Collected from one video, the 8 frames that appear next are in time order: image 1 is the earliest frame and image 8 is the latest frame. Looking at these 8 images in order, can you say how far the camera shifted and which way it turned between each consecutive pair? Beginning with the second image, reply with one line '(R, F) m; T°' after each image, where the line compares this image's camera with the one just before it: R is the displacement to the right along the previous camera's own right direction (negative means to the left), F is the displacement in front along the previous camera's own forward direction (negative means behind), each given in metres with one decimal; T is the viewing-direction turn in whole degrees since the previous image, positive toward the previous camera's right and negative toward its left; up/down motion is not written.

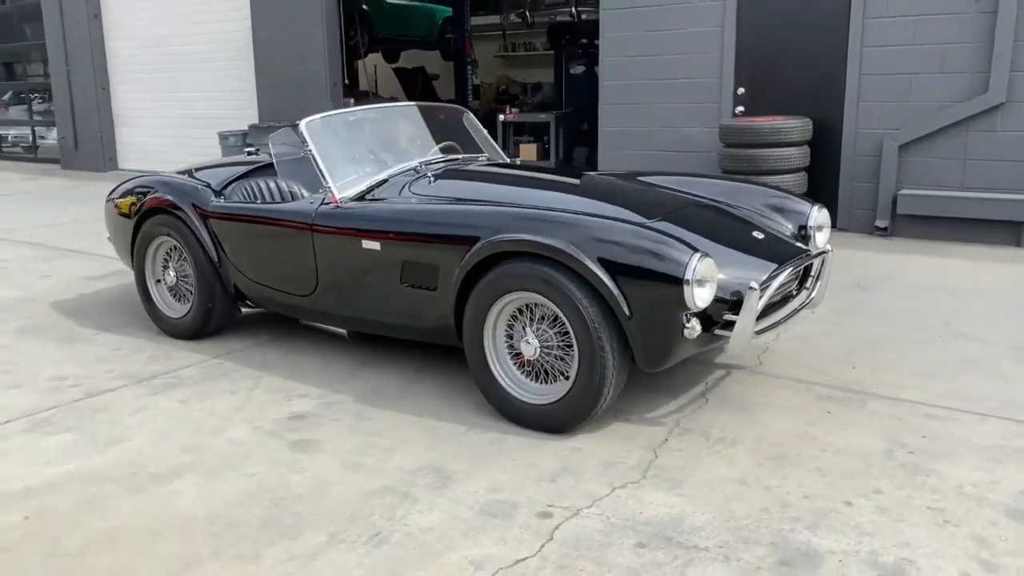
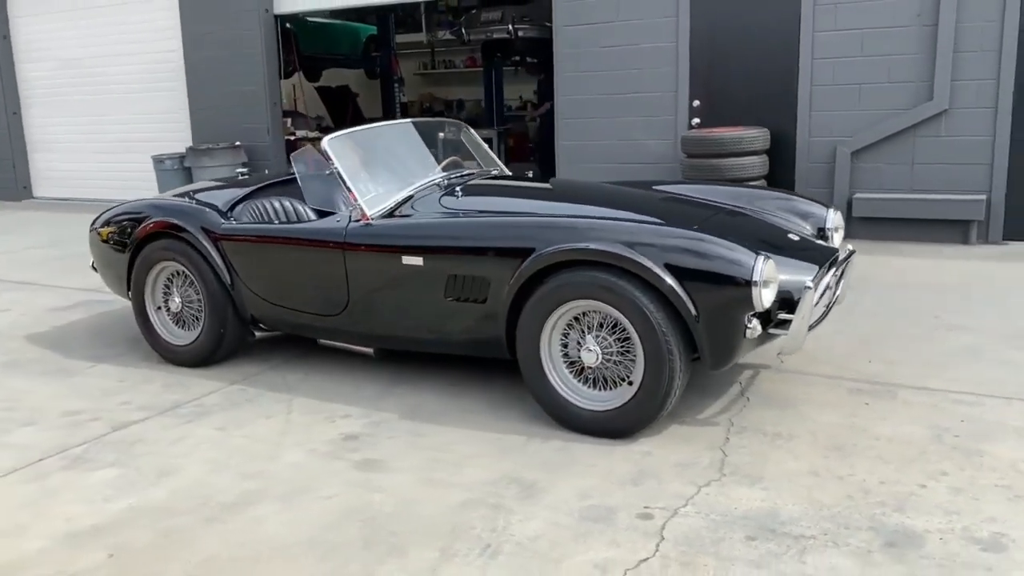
(-0.6, 0.0) m; +6°
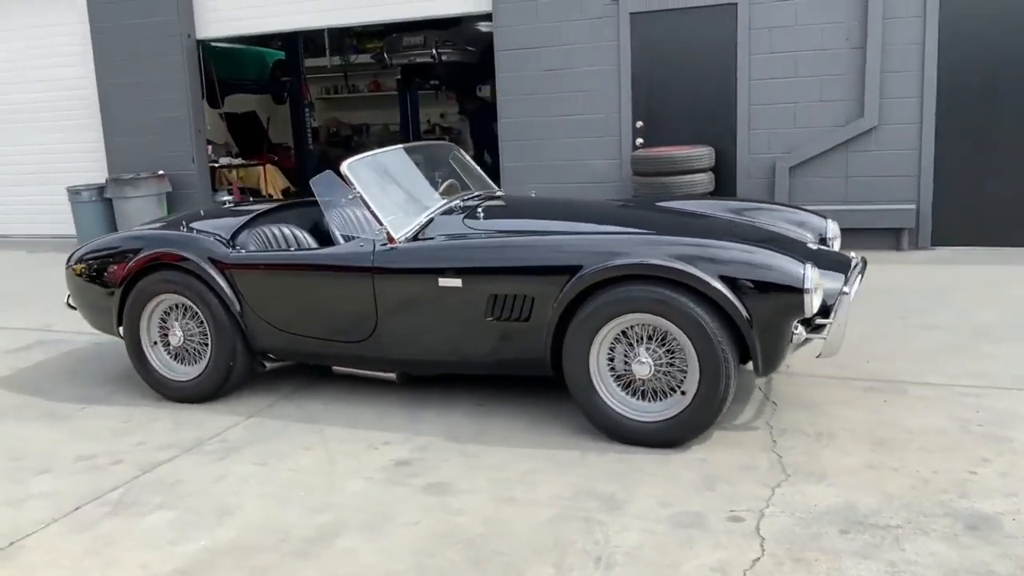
(-0.7, 0.0) m; +7°
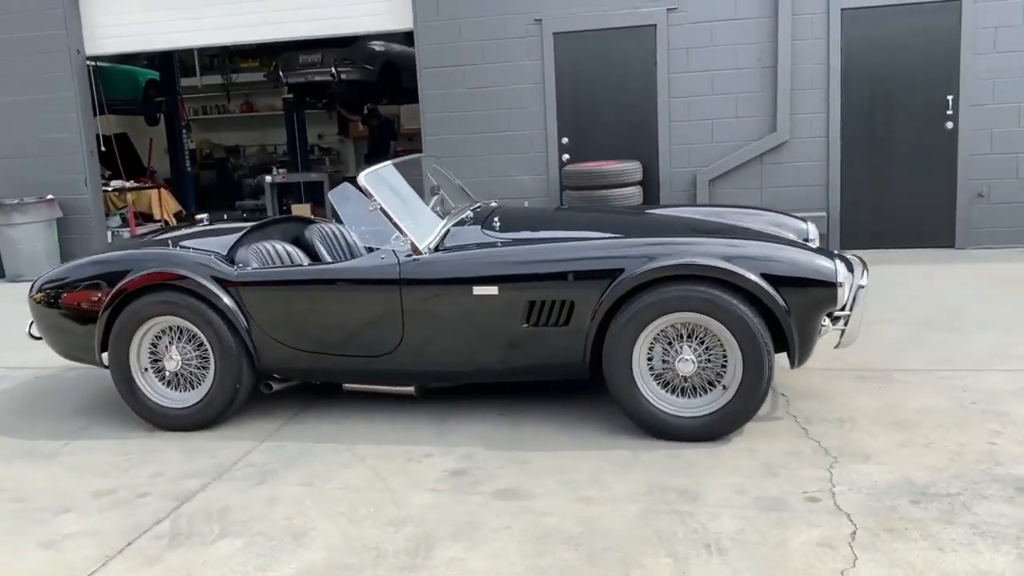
(-0.8, 0.0) m; +10°
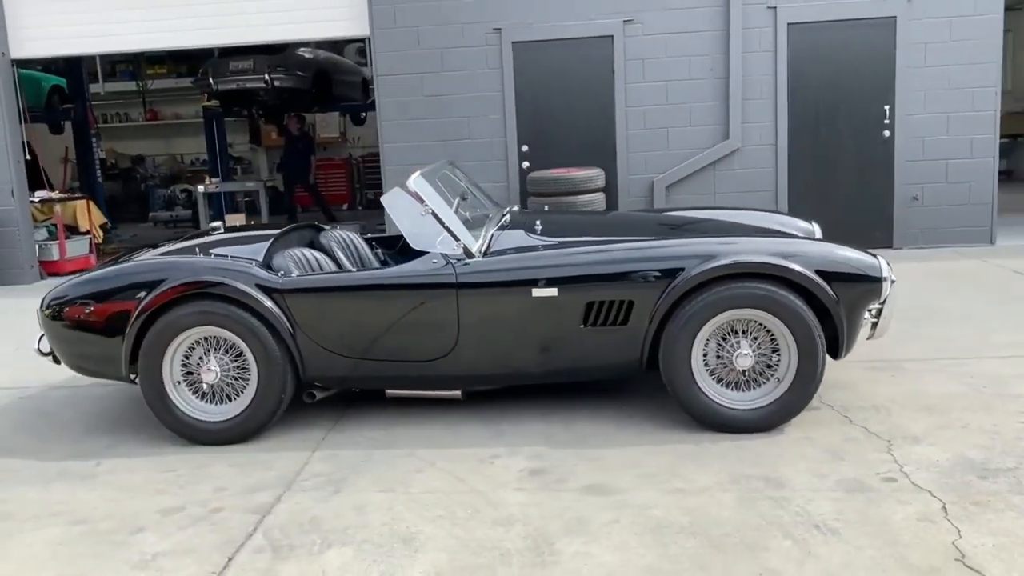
(-0.8, 0.0) m; +7°
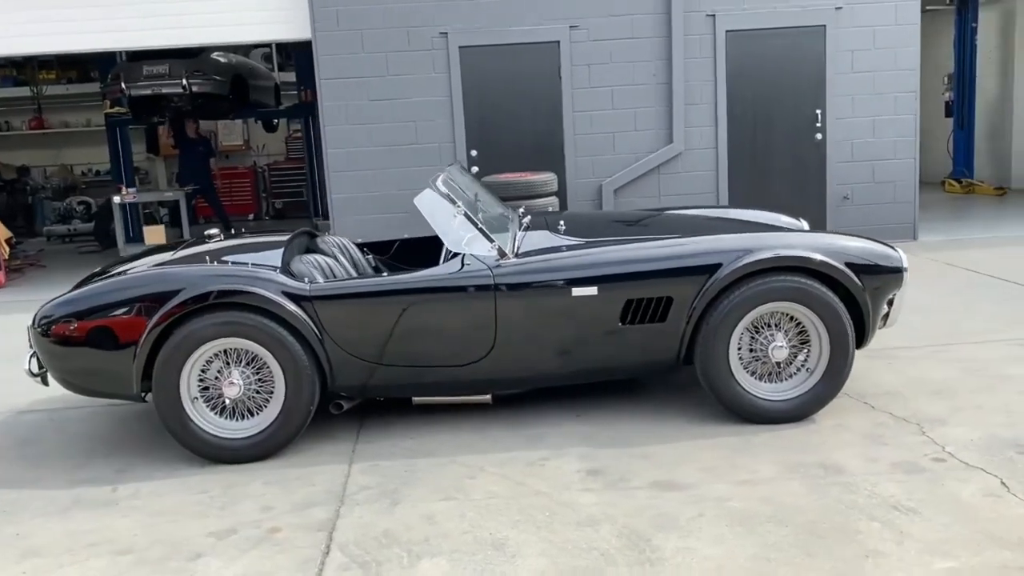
(-0.7, +0.1) m; +8°
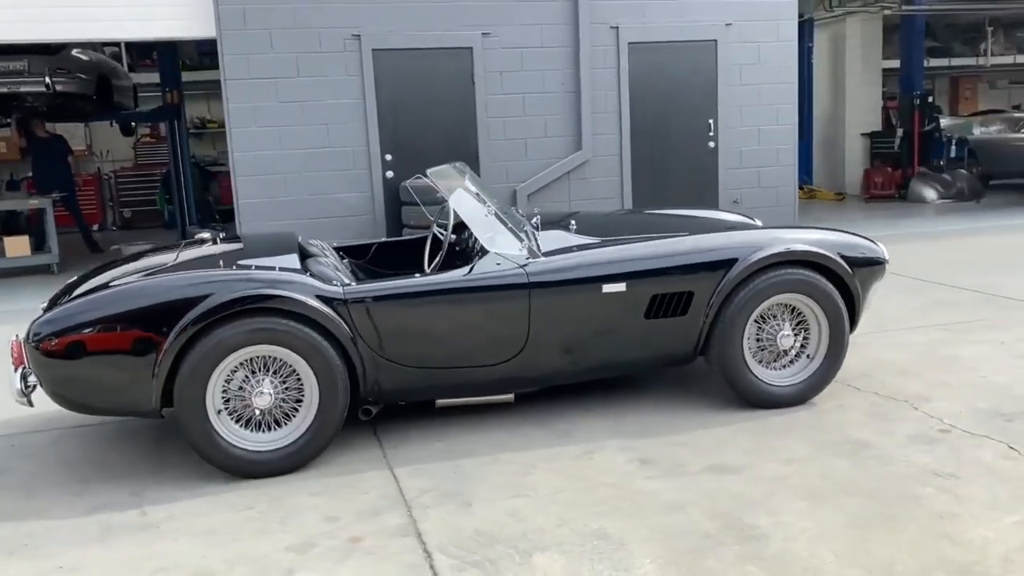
(-0.9, +0.1) m; +11°
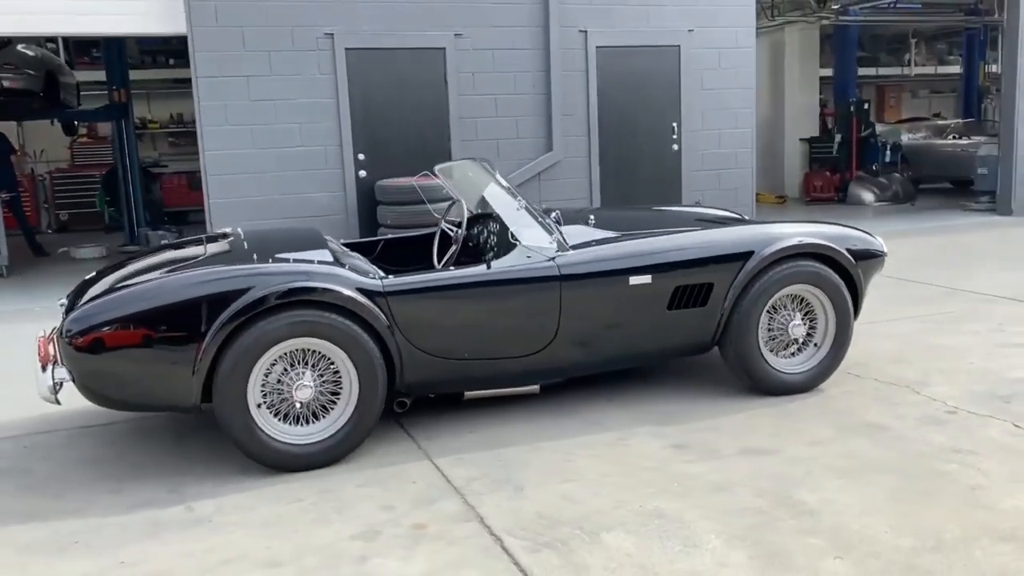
(-0.5, -0.1) m; +5°
